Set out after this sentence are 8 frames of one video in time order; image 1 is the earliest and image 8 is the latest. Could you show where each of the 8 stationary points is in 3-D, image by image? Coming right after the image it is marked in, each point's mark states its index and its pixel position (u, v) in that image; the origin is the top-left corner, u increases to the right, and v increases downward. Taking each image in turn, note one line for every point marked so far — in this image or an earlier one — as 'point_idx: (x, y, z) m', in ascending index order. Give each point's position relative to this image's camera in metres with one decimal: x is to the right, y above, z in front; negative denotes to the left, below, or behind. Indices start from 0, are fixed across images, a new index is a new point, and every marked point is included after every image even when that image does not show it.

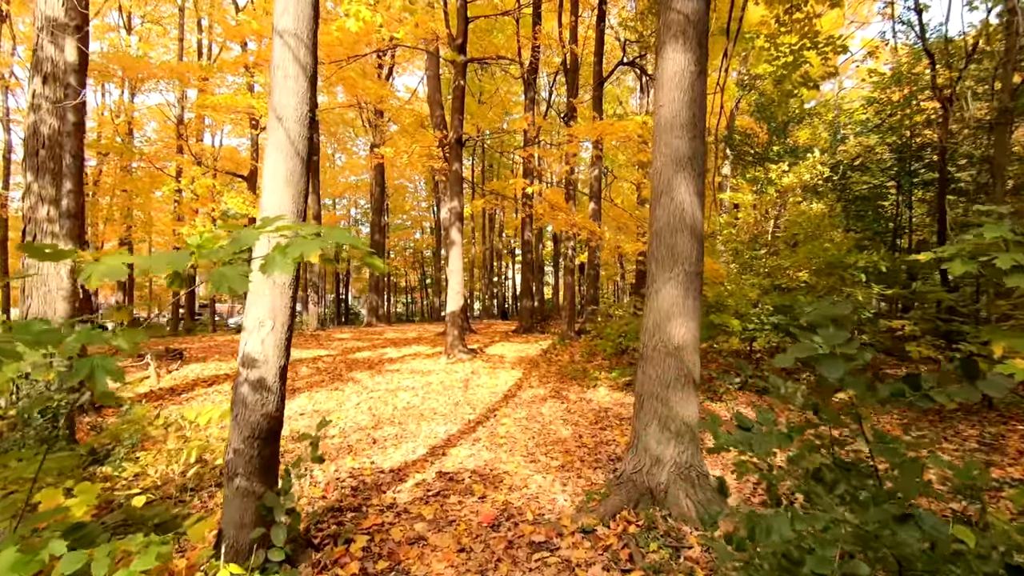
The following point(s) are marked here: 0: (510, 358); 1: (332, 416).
0: (0.0, -1.6, +11.0) m
1: (-2.4, -1.7, +6.2) m
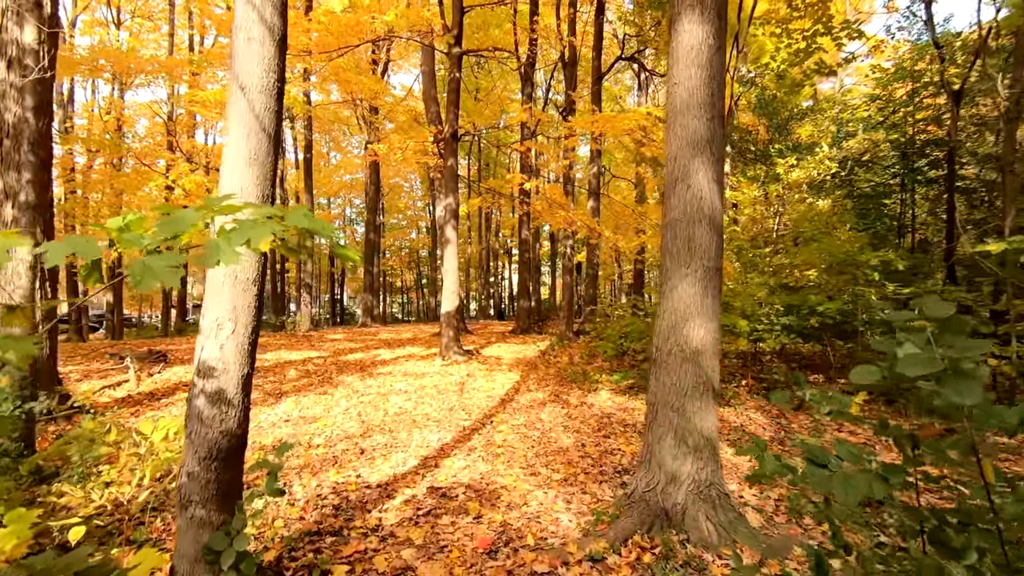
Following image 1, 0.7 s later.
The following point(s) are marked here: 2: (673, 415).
0: (-0.1, -1.6, +10.7) m
1: (-2.4, -1.7, +5.9) m
2: (+1.0, -0.8, +3.0) m
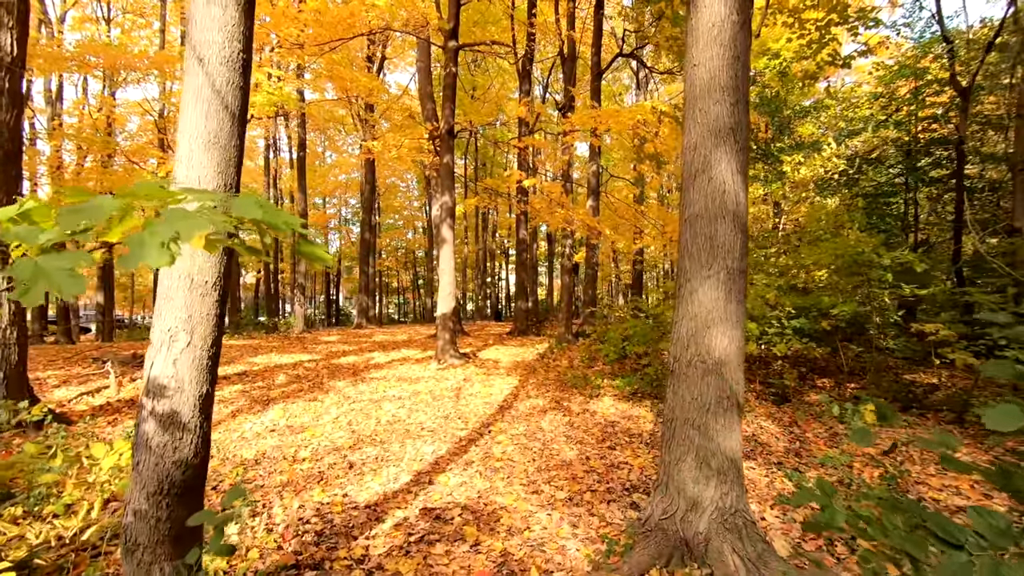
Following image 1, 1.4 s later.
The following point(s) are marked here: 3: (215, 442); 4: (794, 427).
0: (-0.2, -1.7, +10.3) m
1: (-2.4, -1.7, +5.5) m
2: (+1.0, -0.8, +2.7) m
3: (-3.4, -1.7, +5.3) m
4: (+3.5, -1.7, +5.8) m
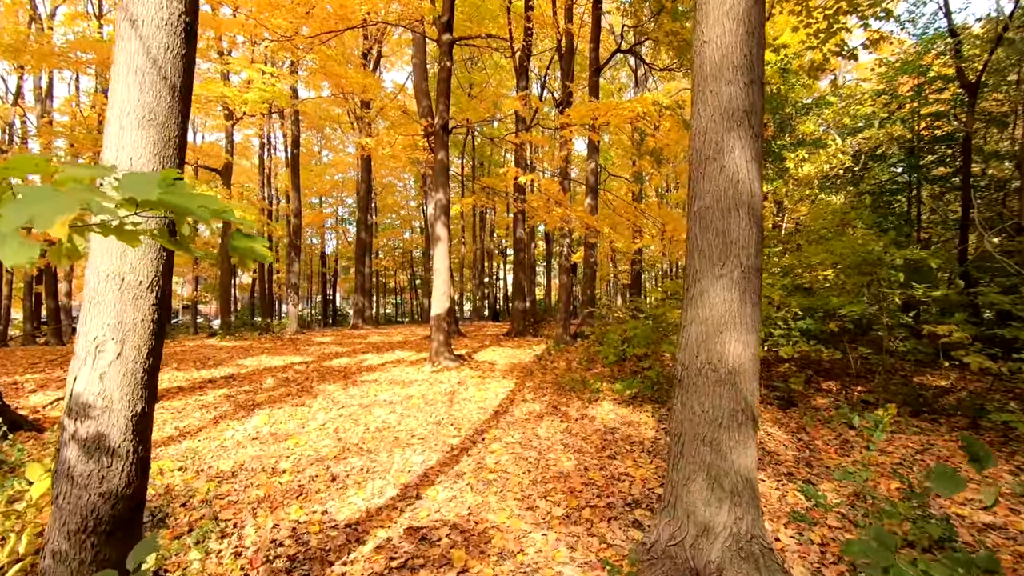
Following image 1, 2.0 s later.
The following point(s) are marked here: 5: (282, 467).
0: (-0.2, -1.7, +10.1) m
1: (-2.5, -1.7, +5.2) m
2: (+1.0, -0.8, +2.4) m
3: (-3.4, -1.7, +5.0) m
4: (+3.4, -1.7, +5.5) m
5: (-2.2, -1.7, +4.4) m
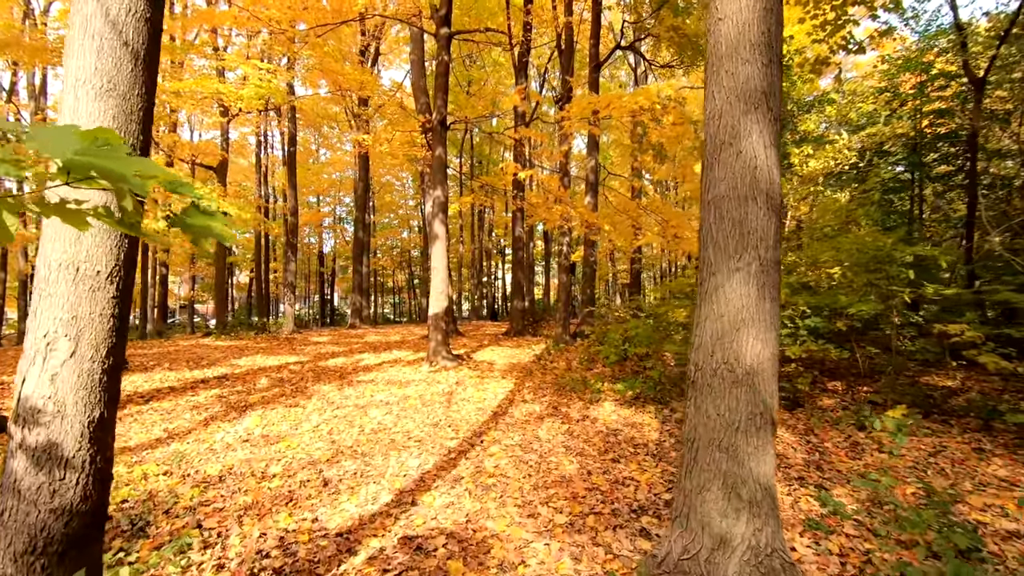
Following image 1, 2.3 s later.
0: (-0.3, -1.6, +9.9) m
1: (-2.5, -1.7, +5.1) m
2: (+1.0, -0.8, +2.2) m
3: (-3.4, -1.7, +4.8) m
4: (+3.4, -1.7, +5.4) m
5: (-2.2, -1.6, +4.2) m
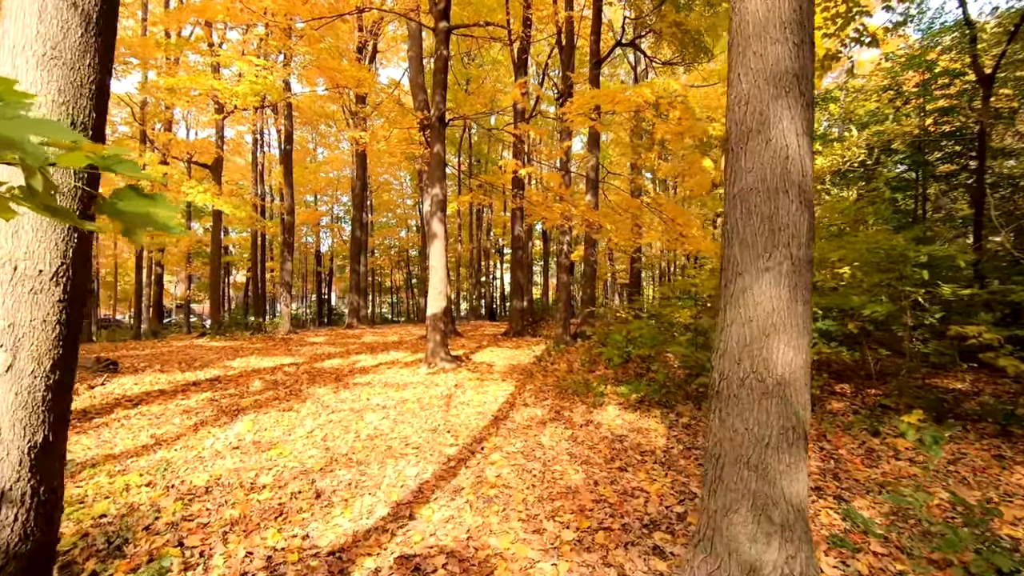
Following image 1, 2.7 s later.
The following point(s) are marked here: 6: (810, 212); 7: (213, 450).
0: (-0.3, -1.6, +9.7) m
1: (-2.5, -1.7, +4.8) m
2: (+1.0, -0.8, +2.0) m
3: (-3.4, -1.7, +4.6) m
4: (+3.4, -1.7, +5.2) m
5: (-2.1, -1.7, +4.0) m
6: (+1.3, +0.3, +2.1) m
7: (-3.2, -1.7, +5.0) m
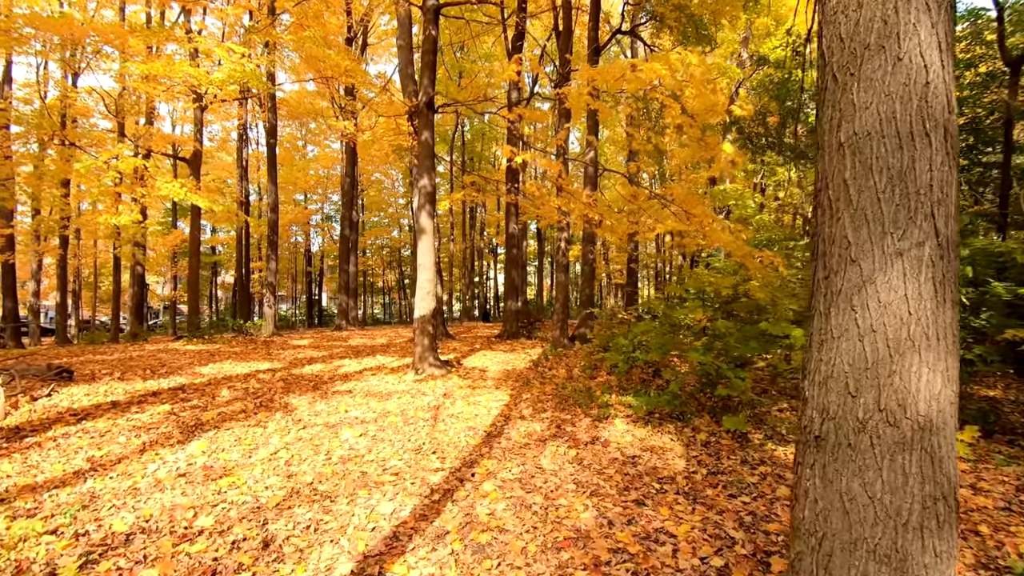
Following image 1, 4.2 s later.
0: (-0.4, -1.6, +9.0) m
1: (-2.5, -1.7, +4.1) m
2: (+1.0, -0.8, +1.3) m
3: (-3.4, -1.7, +3.8) m
4: (+3.4, -1.7, +4.5) m
5: (-2.2, -1.6, +3.3) m
6: (+1.3, +0.4, +1.4) m
7: (-3.2, -1.7, +4.2) m
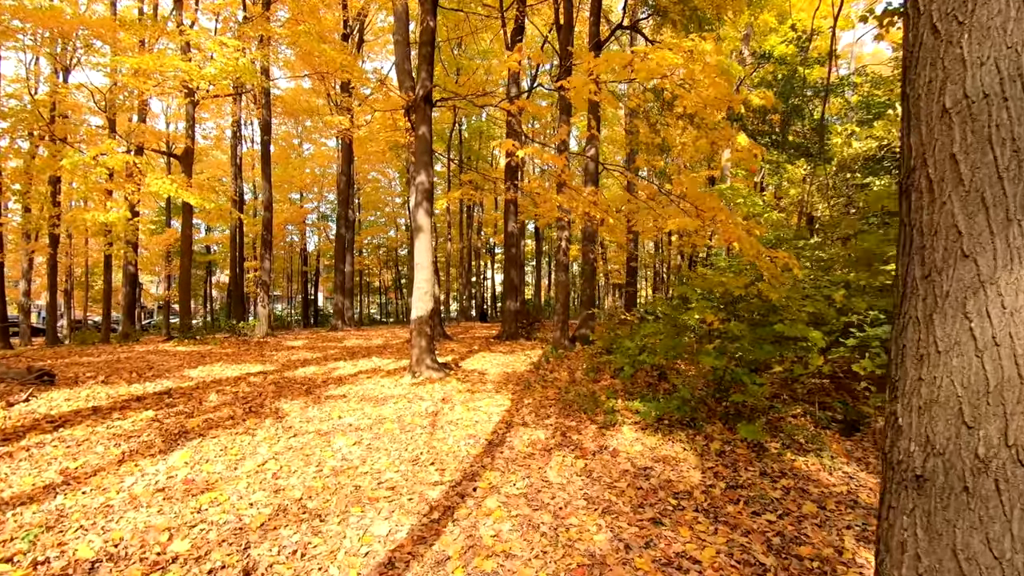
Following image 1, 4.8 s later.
0: (-0.4, -1.6, +8.7) m
1: (-2.5, -1.7, +3.8) m
2: (+1.1, -0.8, +1.0) m
3: (-3.4, -1.7, +3.5) m
4: (+3.4, -1.7, +4.2) m
5: (-2.1, -1.6, +3.0) m
6: (+1.4, +0.4, +1.1) m
7: (-3.2, -1.7, +3.9) m
